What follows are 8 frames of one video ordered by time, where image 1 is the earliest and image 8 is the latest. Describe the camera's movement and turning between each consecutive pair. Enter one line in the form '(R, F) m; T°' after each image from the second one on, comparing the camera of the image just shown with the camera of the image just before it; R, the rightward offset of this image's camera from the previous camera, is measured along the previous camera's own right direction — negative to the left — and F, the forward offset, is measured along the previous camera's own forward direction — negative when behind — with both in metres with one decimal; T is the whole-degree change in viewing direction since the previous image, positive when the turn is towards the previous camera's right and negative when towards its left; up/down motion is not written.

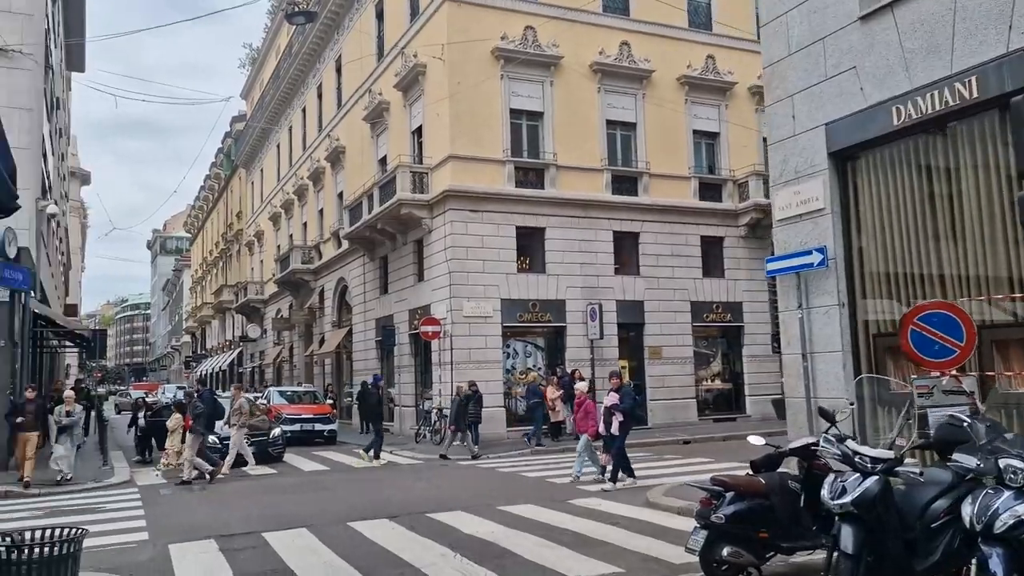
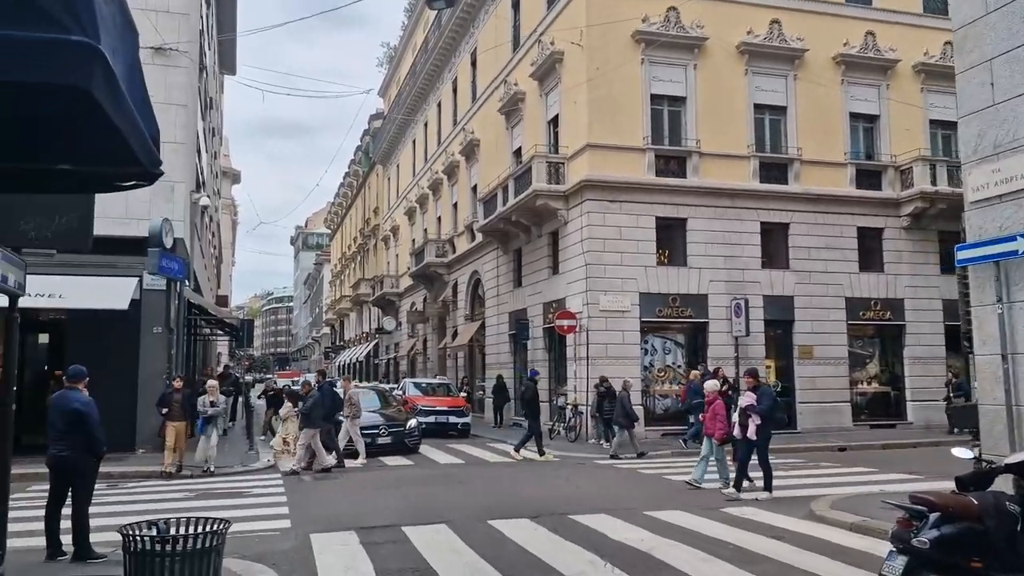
(-0.3, +0.7) m; -9°
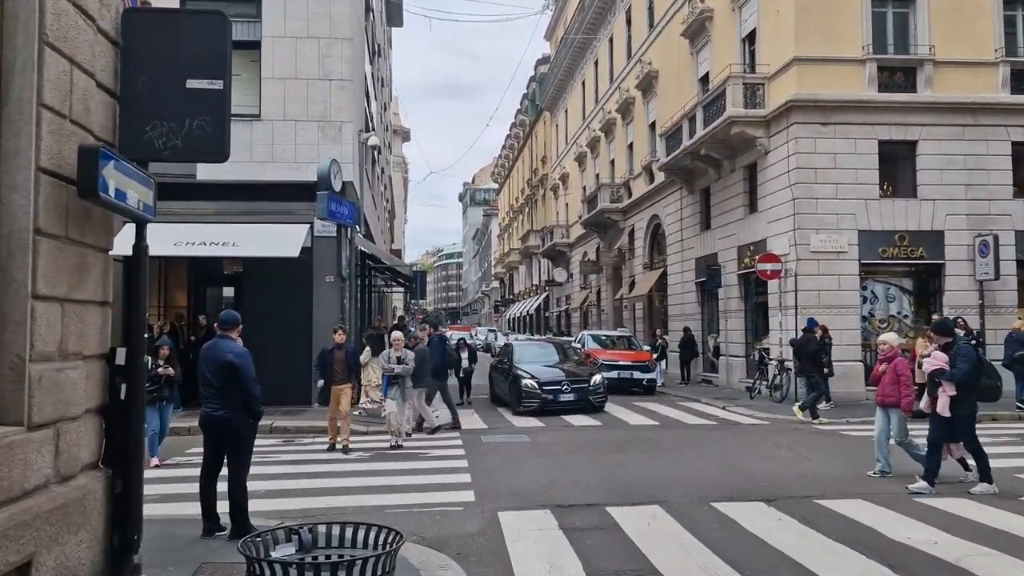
(-0.7, +2.0) m; -11°
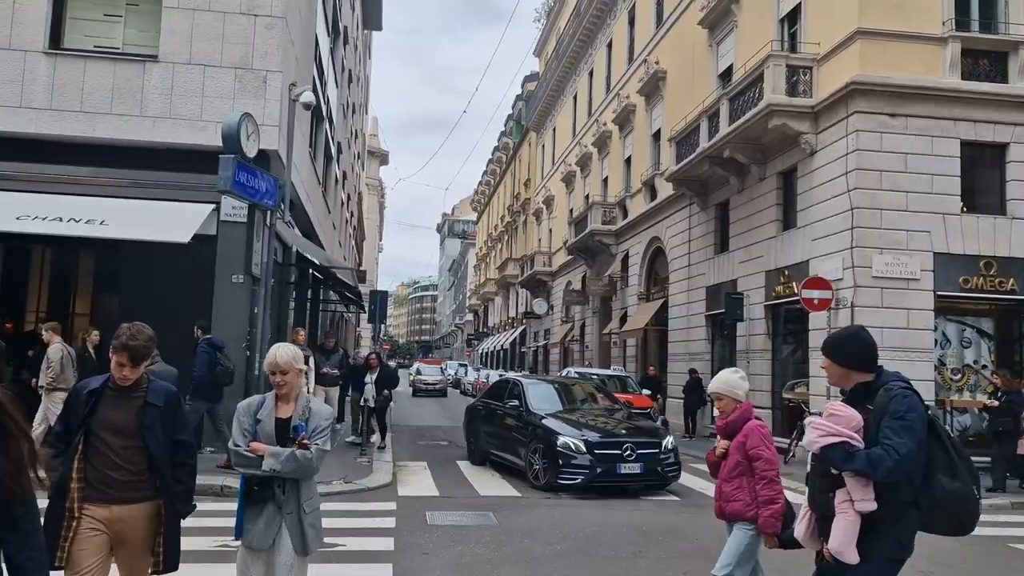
(+0.1, +4.6) m; +2°
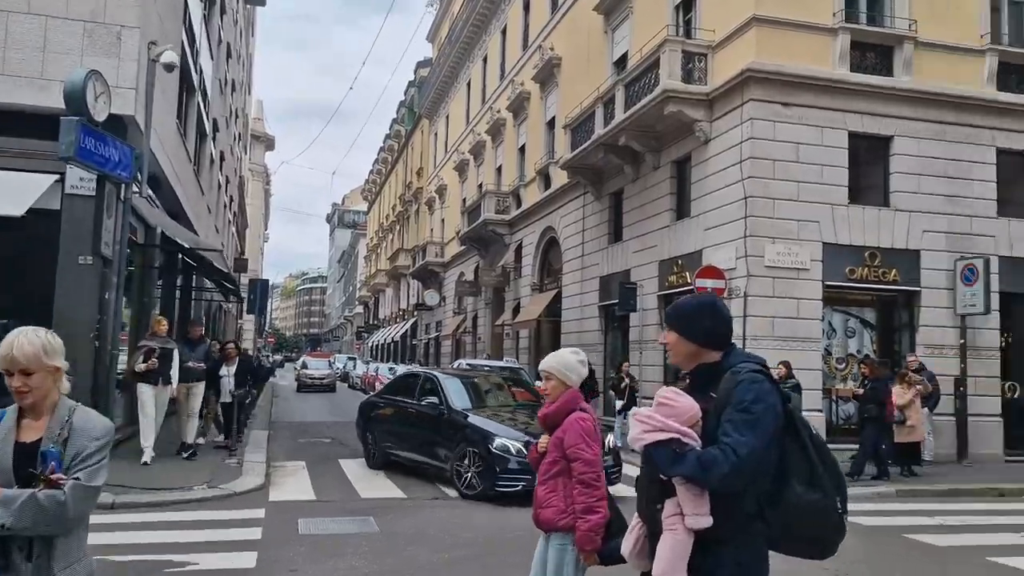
(+0.1, +0.8) m; +7°
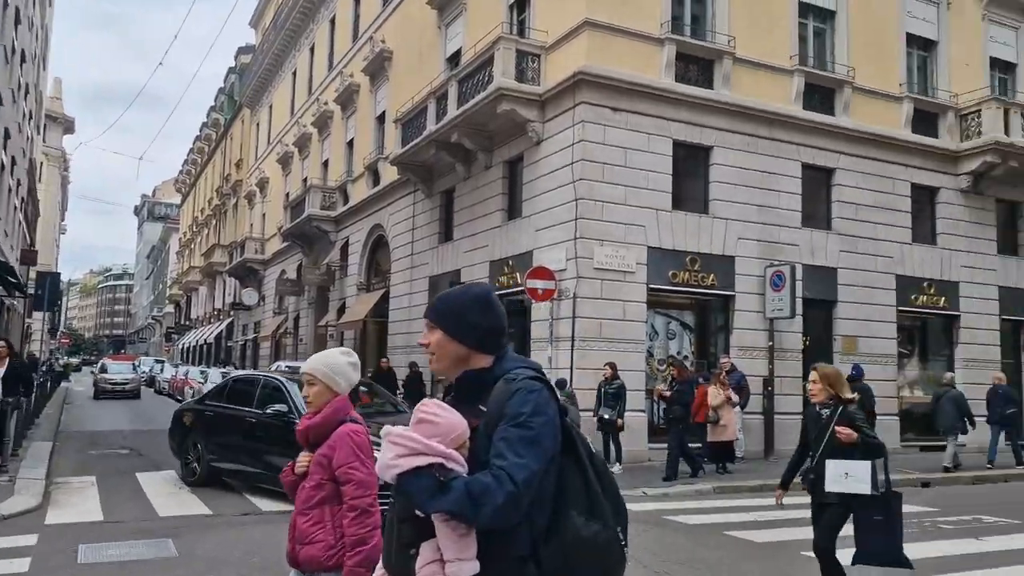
(0.0, +0.5) m; +12°
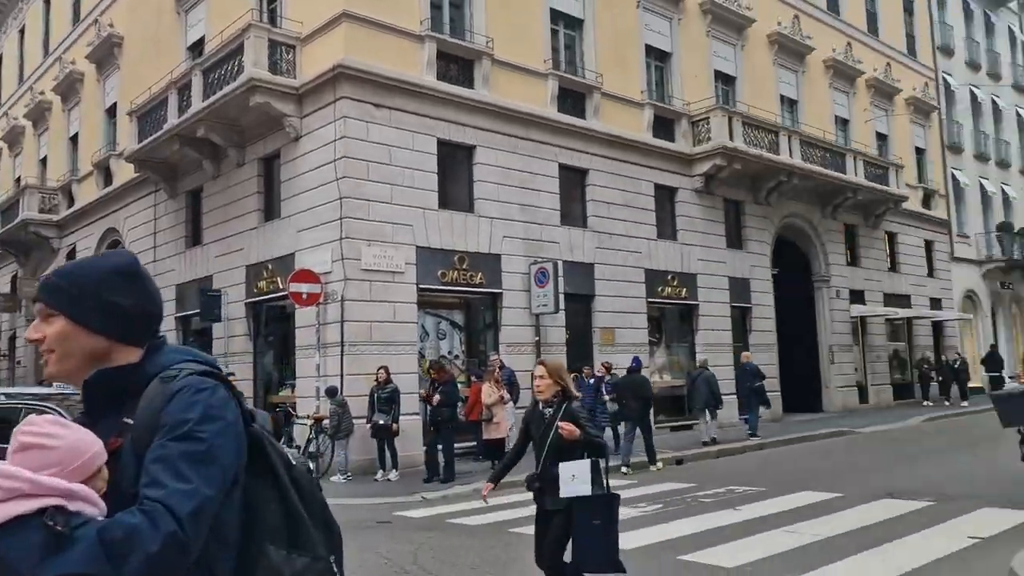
(-0.1, +0.4) m; +17°
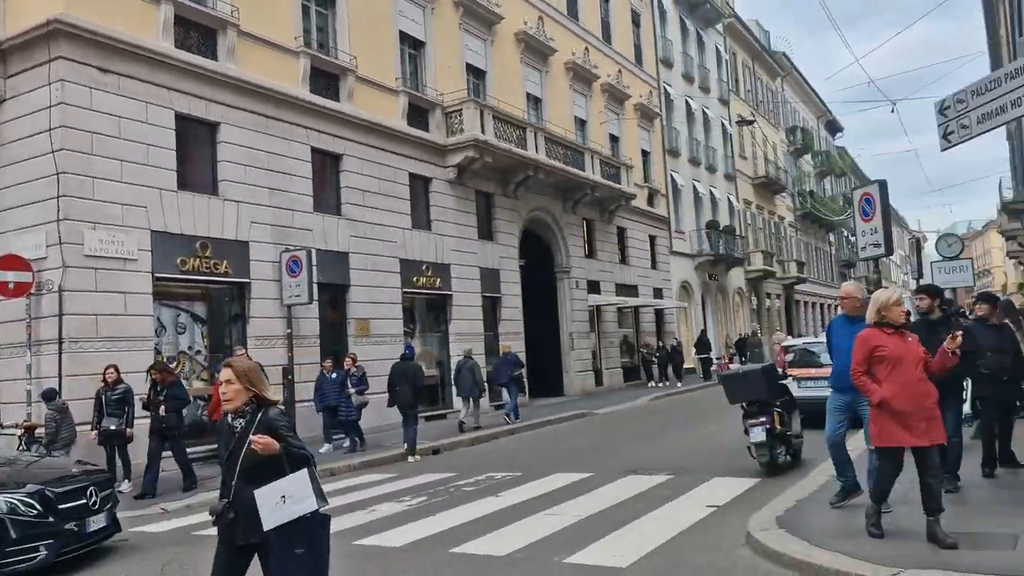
(-0.2, +0.3) m; +18°
